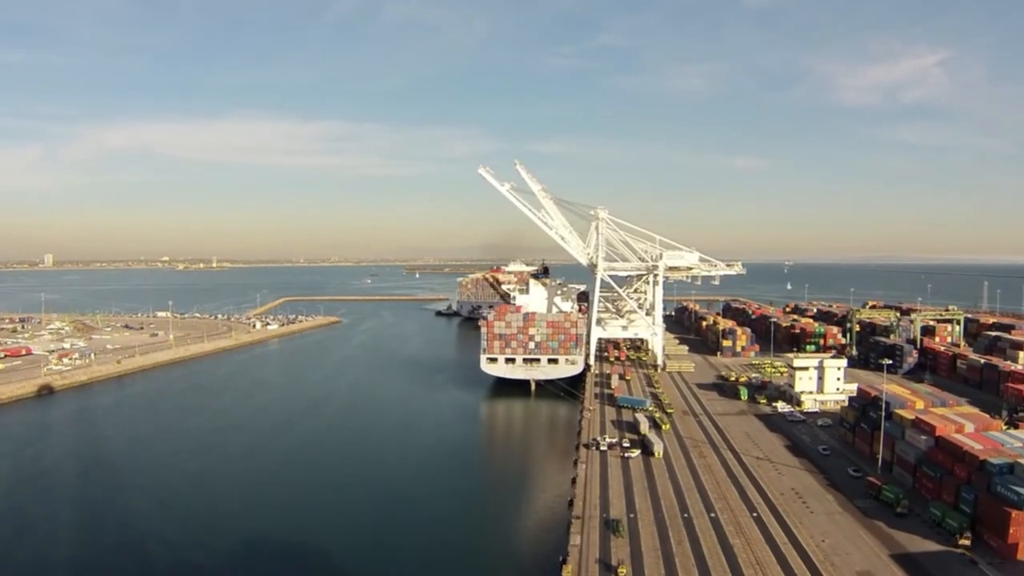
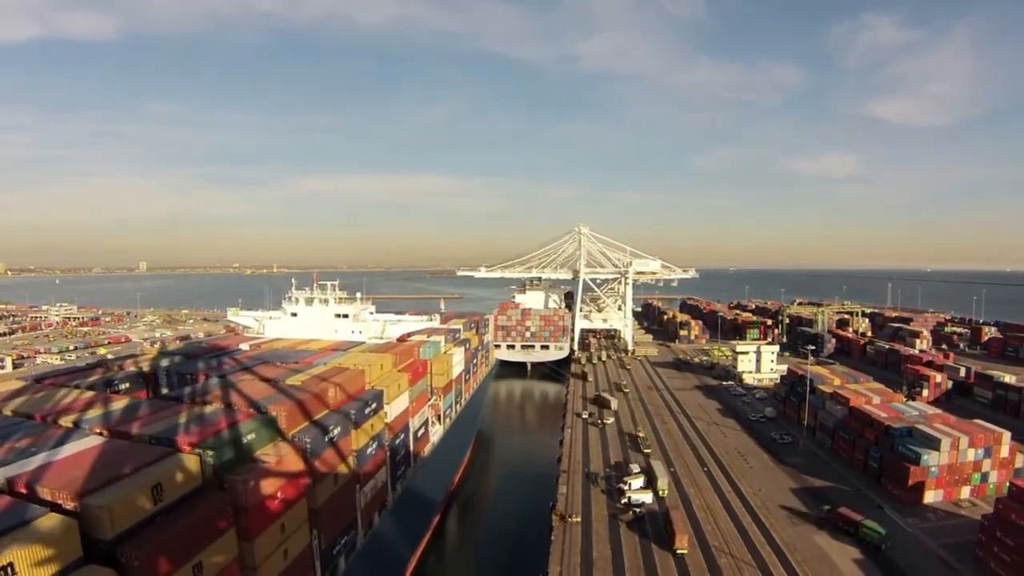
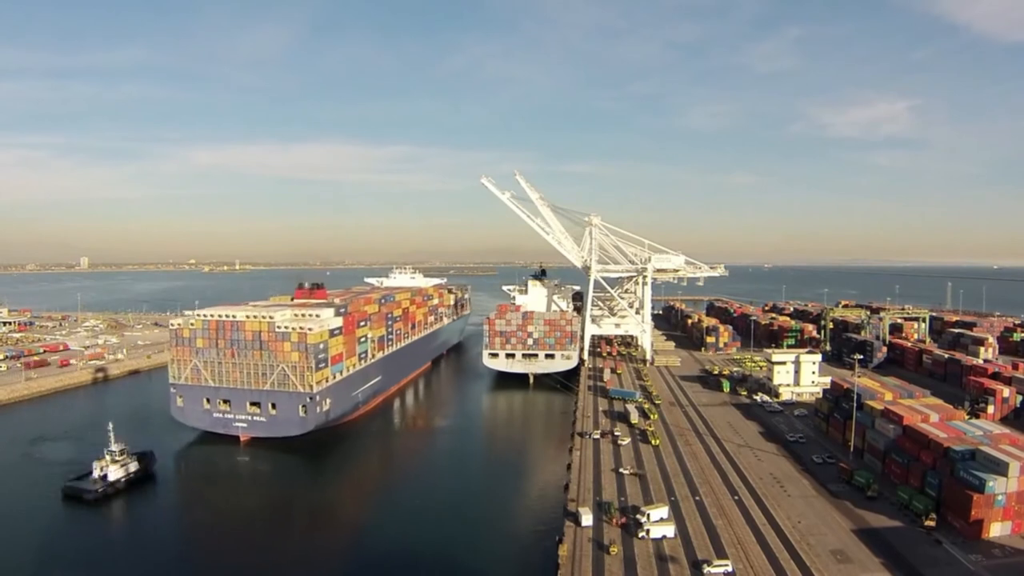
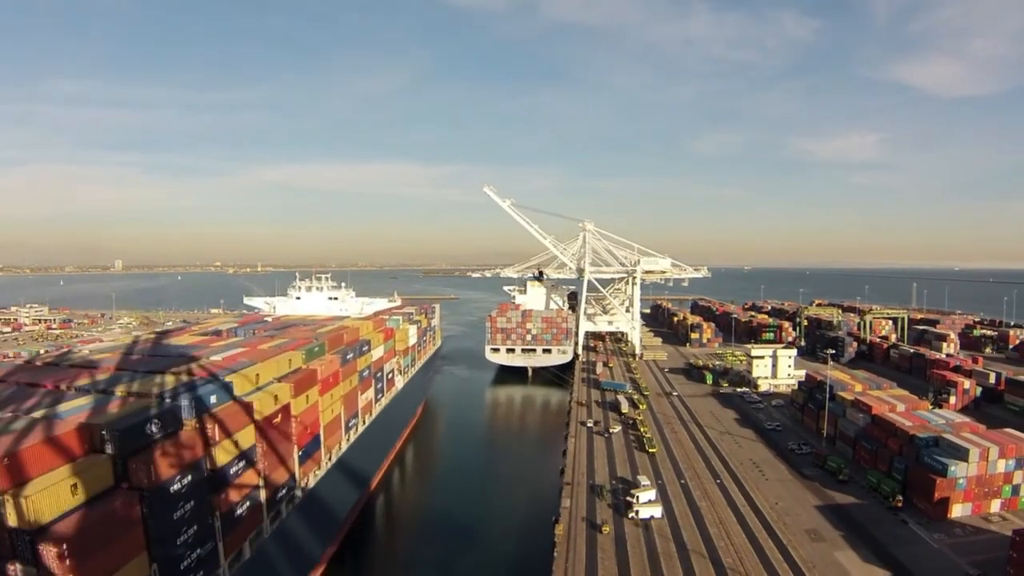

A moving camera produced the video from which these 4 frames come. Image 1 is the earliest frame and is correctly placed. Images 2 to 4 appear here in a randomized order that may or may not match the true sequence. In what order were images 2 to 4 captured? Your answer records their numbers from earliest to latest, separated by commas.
3, 4, 2
